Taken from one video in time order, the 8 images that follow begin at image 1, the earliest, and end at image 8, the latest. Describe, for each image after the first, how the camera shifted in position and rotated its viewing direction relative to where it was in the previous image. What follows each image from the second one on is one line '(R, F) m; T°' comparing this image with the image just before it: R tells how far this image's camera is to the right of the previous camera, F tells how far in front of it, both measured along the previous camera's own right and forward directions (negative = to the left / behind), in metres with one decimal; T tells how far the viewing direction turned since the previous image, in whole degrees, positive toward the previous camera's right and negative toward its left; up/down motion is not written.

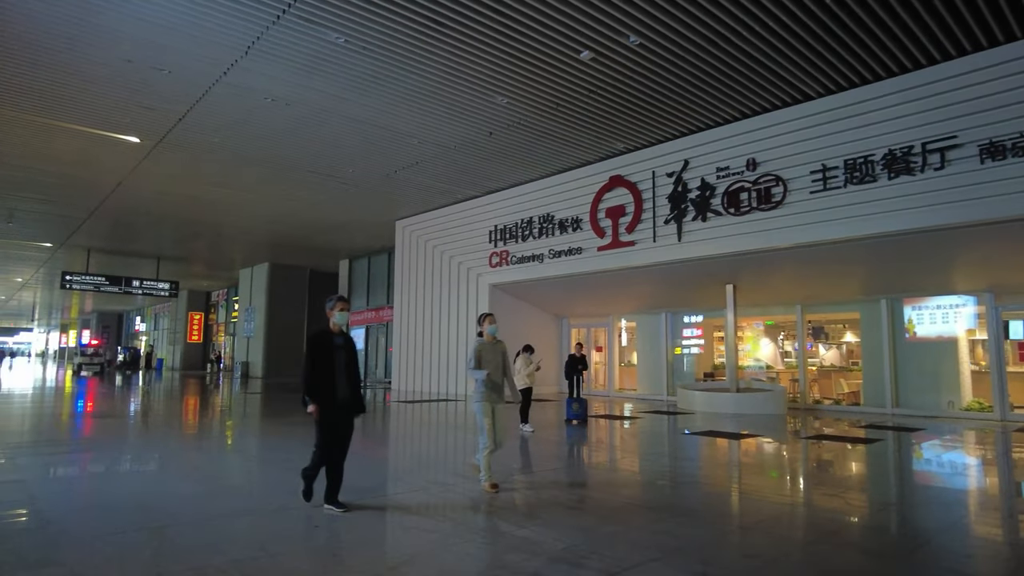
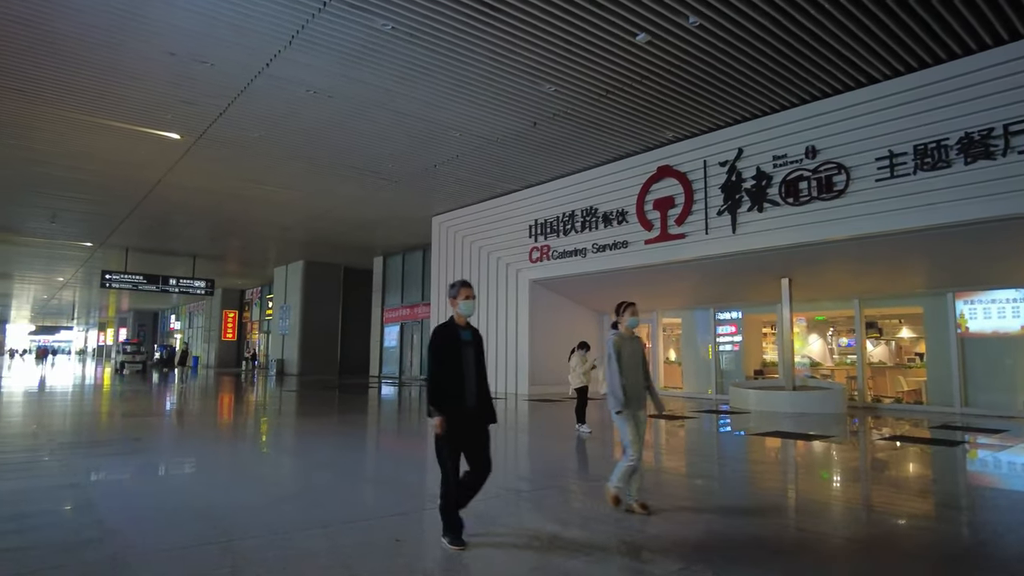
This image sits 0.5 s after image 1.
(-0.3, +0.3) m; -2°
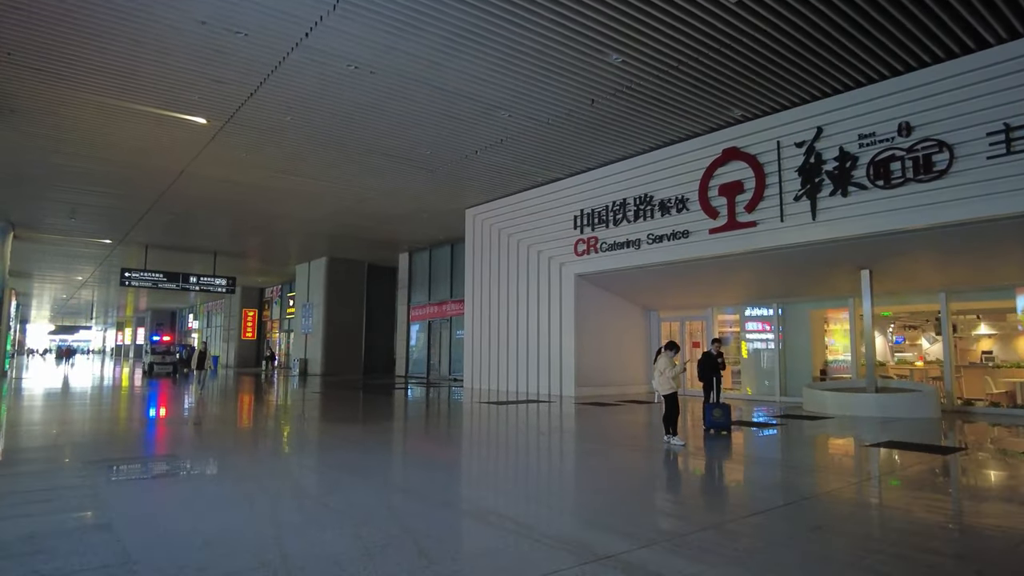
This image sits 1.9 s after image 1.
(-0.6, +0.9) m; -1°
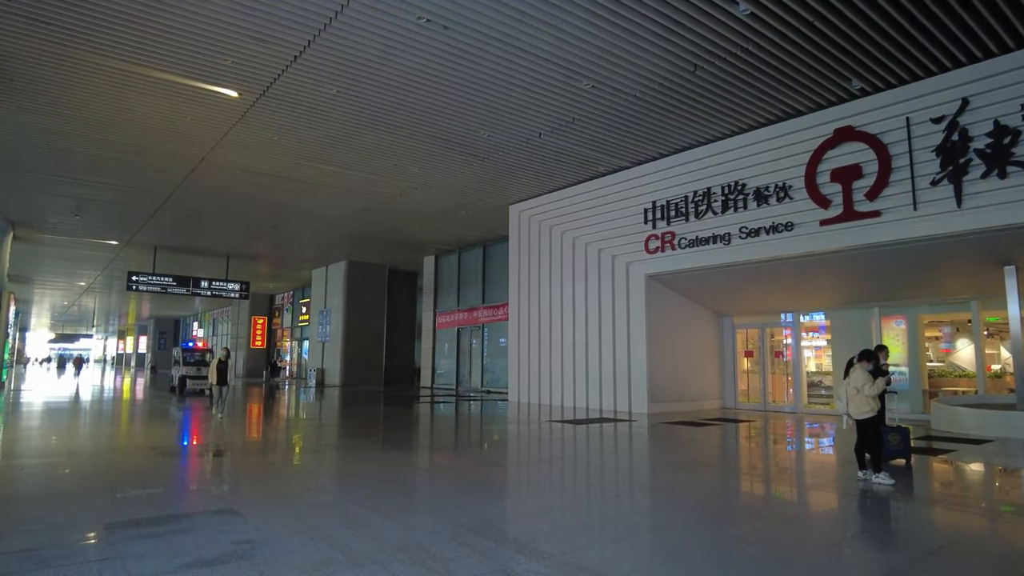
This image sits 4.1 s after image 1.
(-1.1, +1.5) m; 0°
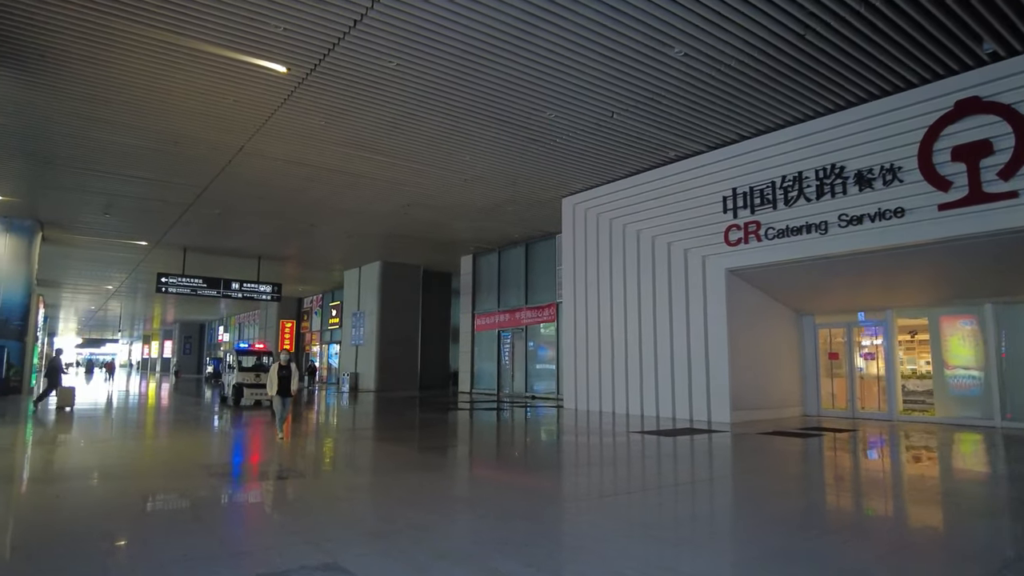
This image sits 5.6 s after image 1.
(-0.8, +1.0) m; -2°
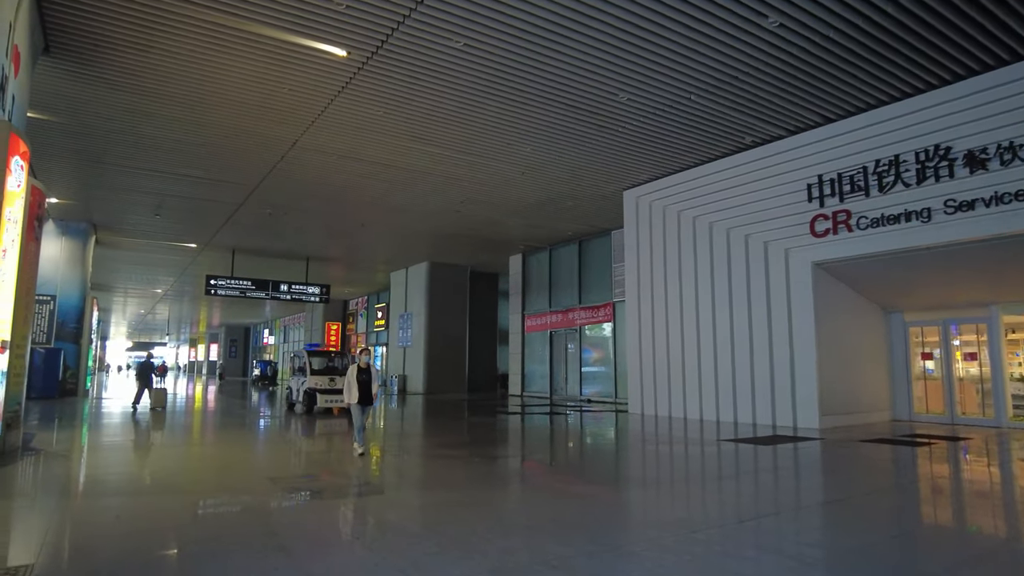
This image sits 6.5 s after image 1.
(-0.5, +0.6) m; -3°
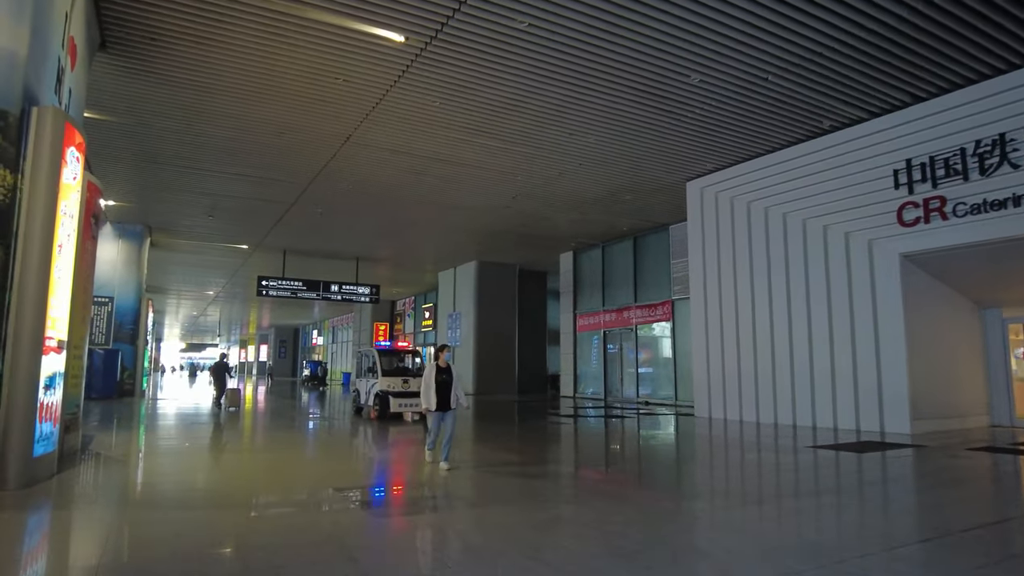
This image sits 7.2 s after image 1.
(-0.3, +0.5) m; -4°
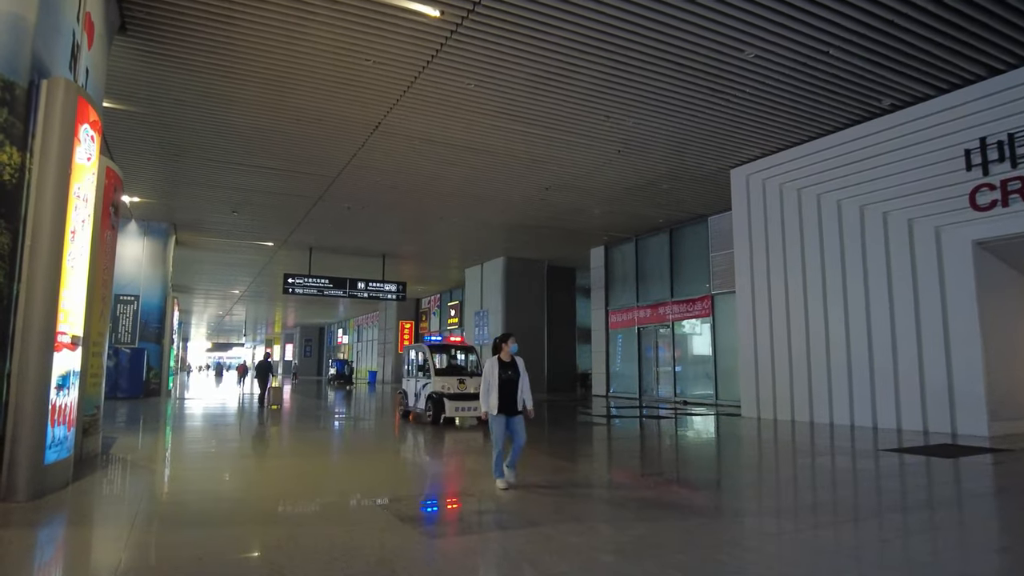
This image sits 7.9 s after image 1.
(-0.2, +0.5) m; -2°
